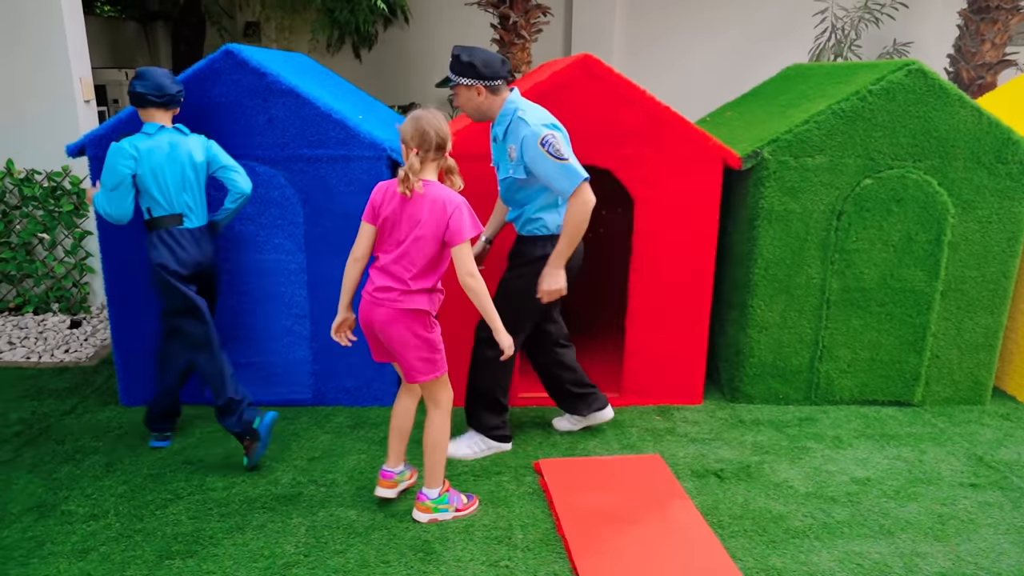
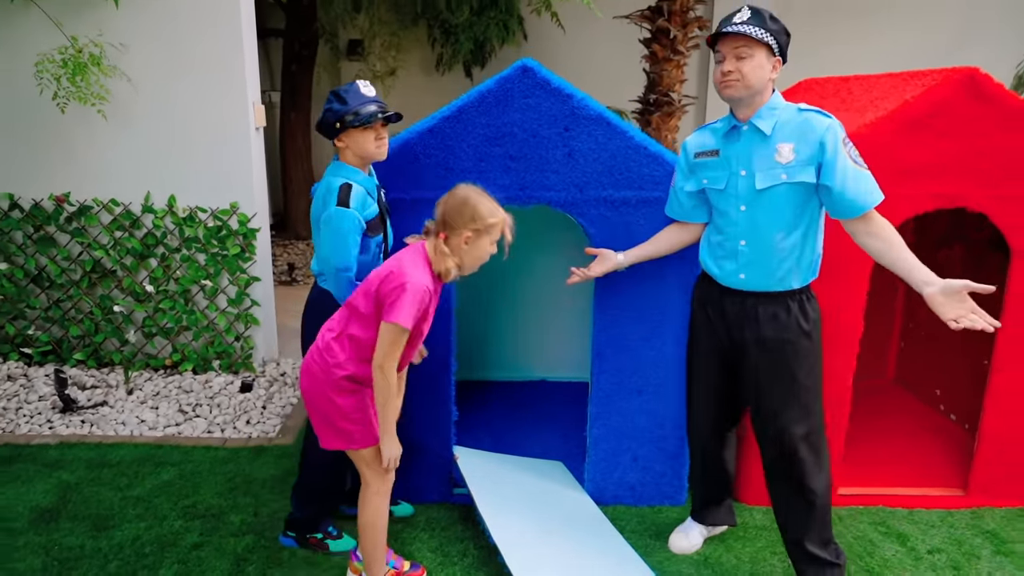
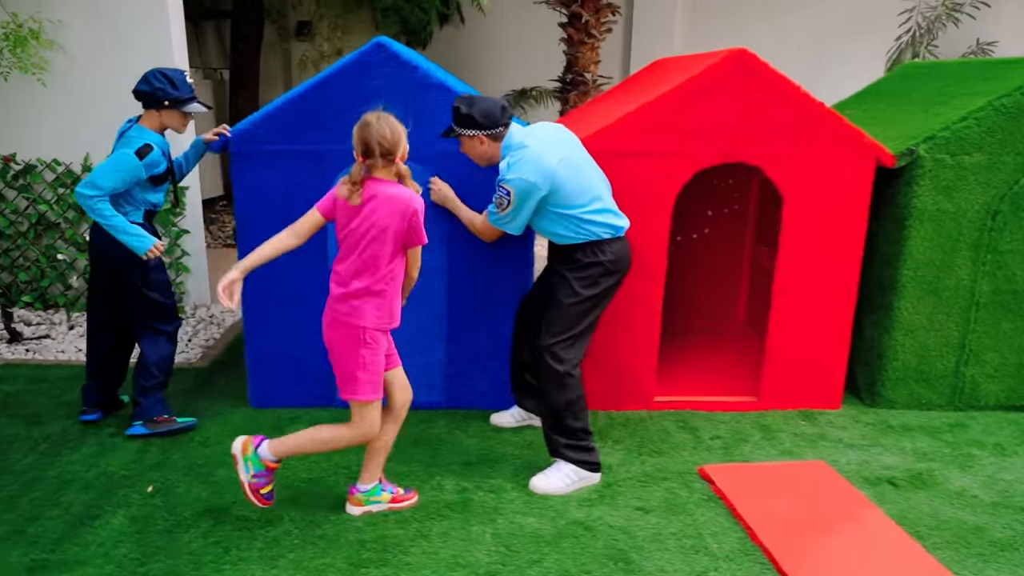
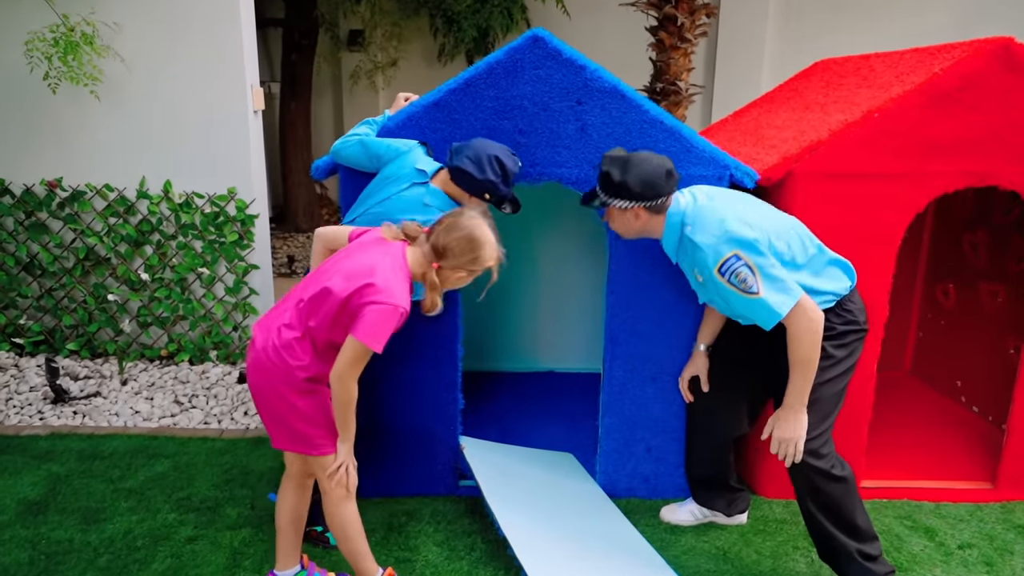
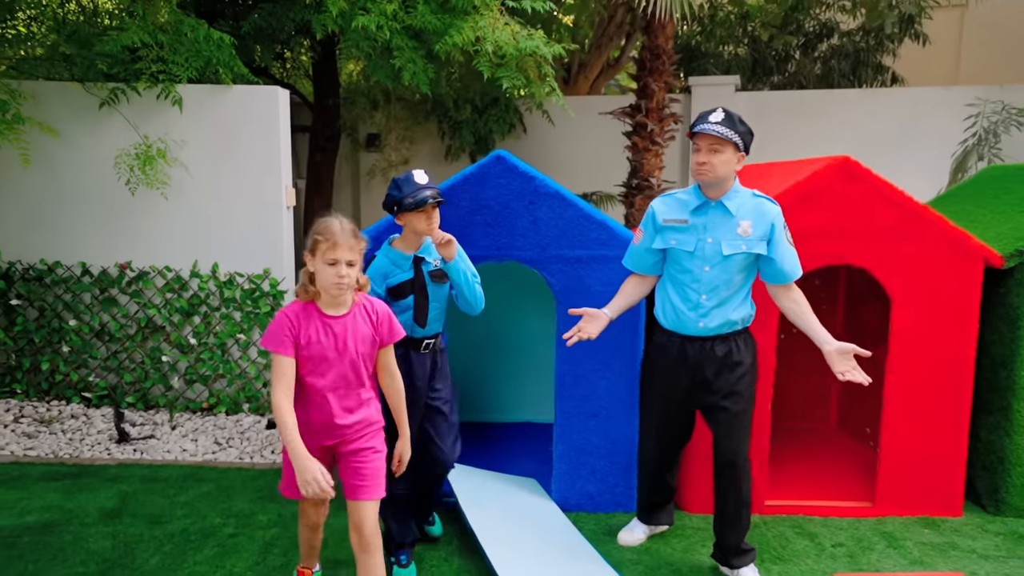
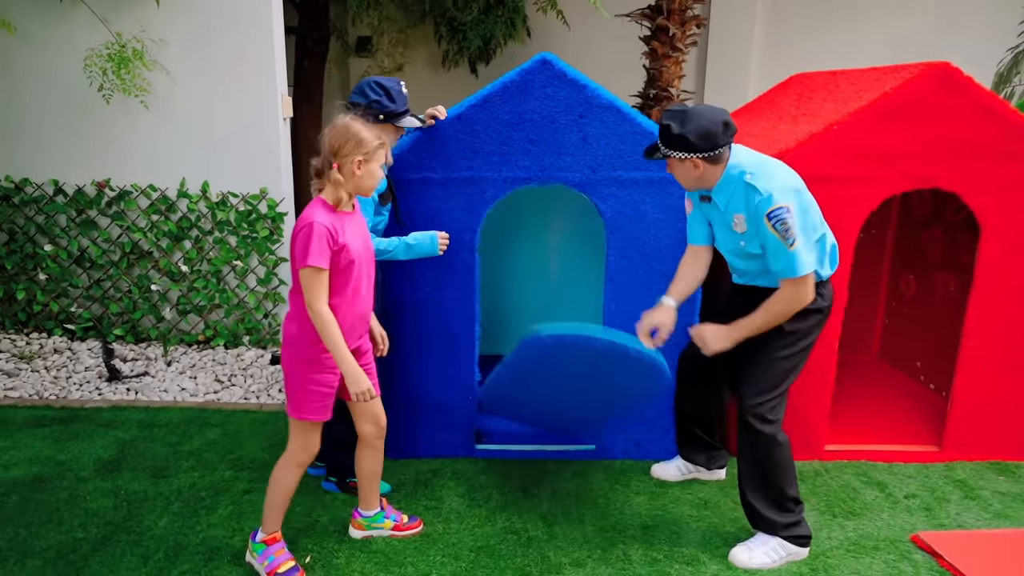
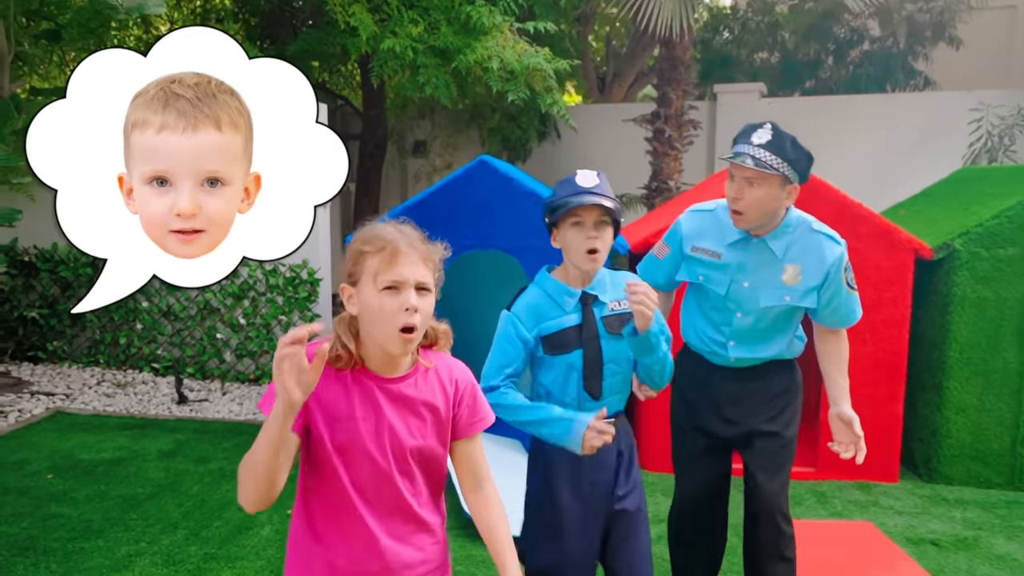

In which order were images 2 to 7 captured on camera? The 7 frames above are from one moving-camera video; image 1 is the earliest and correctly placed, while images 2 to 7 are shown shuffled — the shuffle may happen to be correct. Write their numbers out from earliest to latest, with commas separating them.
3, 6, 4, 2, 5, 7
